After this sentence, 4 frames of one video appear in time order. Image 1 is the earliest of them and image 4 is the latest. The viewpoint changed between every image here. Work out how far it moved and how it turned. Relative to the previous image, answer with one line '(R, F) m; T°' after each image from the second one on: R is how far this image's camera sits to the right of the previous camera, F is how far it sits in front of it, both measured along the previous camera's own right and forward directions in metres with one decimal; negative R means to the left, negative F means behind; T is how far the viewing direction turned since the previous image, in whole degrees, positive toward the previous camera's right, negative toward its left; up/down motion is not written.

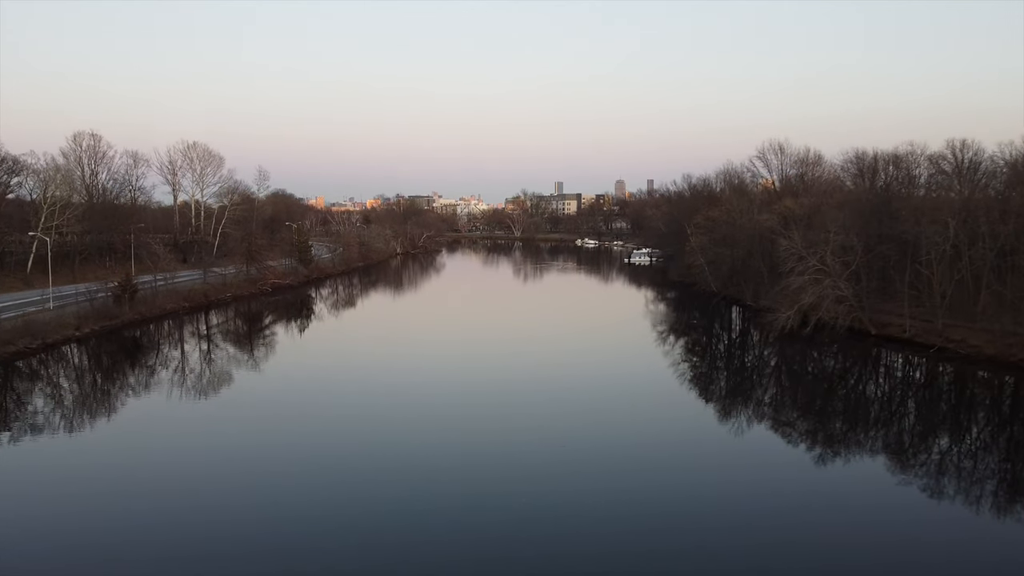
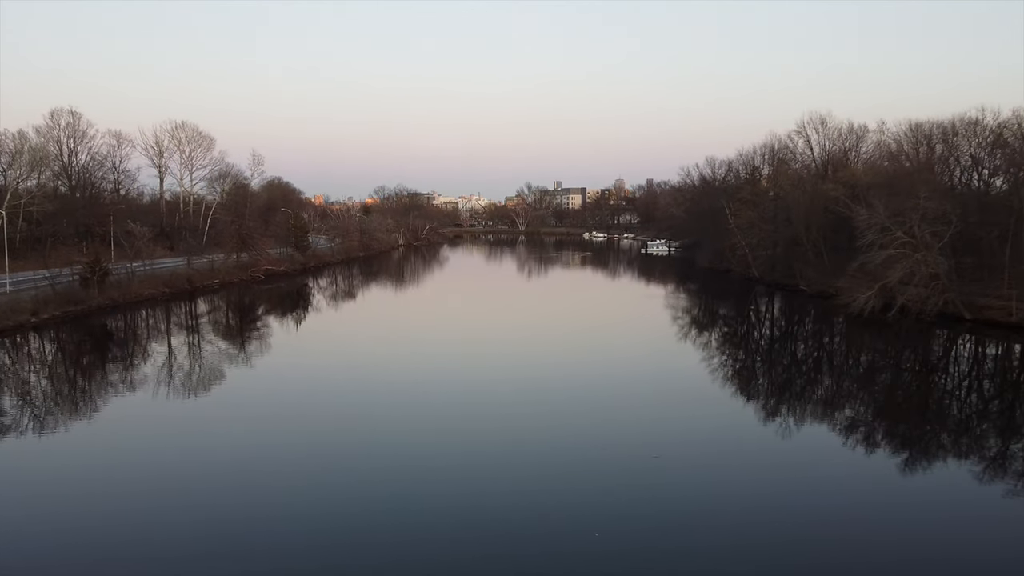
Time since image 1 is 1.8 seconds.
(-0.3, +1.1) m; 0°
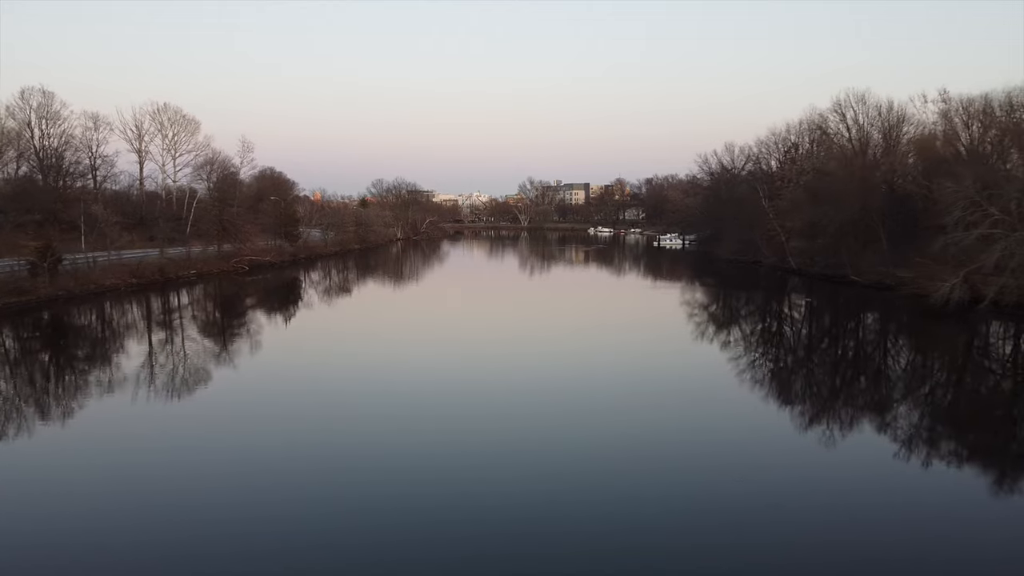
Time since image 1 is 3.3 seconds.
(-0.1, +1.0) m; 0°
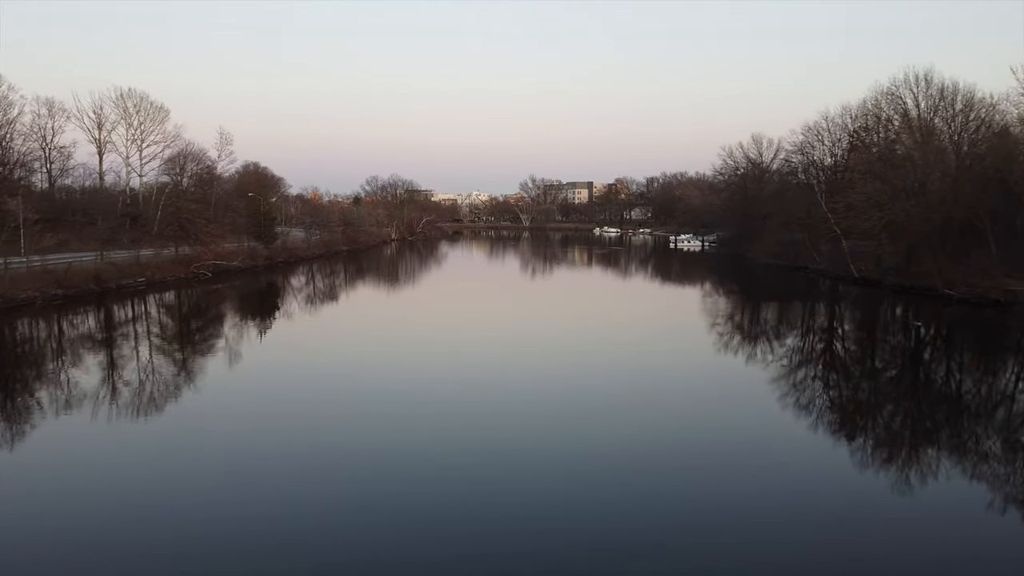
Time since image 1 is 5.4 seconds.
(-0.1, +1.4) m; 0°
